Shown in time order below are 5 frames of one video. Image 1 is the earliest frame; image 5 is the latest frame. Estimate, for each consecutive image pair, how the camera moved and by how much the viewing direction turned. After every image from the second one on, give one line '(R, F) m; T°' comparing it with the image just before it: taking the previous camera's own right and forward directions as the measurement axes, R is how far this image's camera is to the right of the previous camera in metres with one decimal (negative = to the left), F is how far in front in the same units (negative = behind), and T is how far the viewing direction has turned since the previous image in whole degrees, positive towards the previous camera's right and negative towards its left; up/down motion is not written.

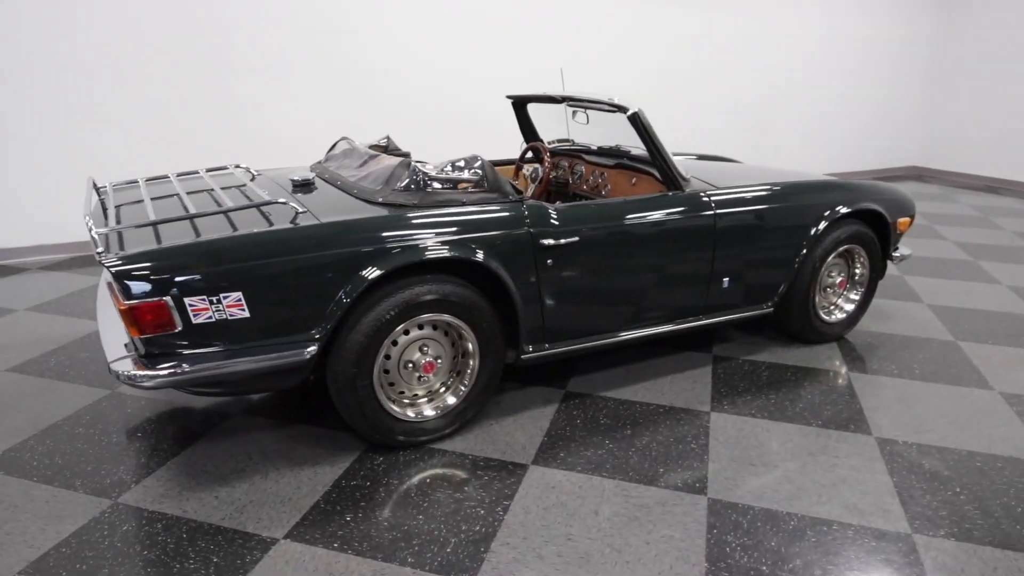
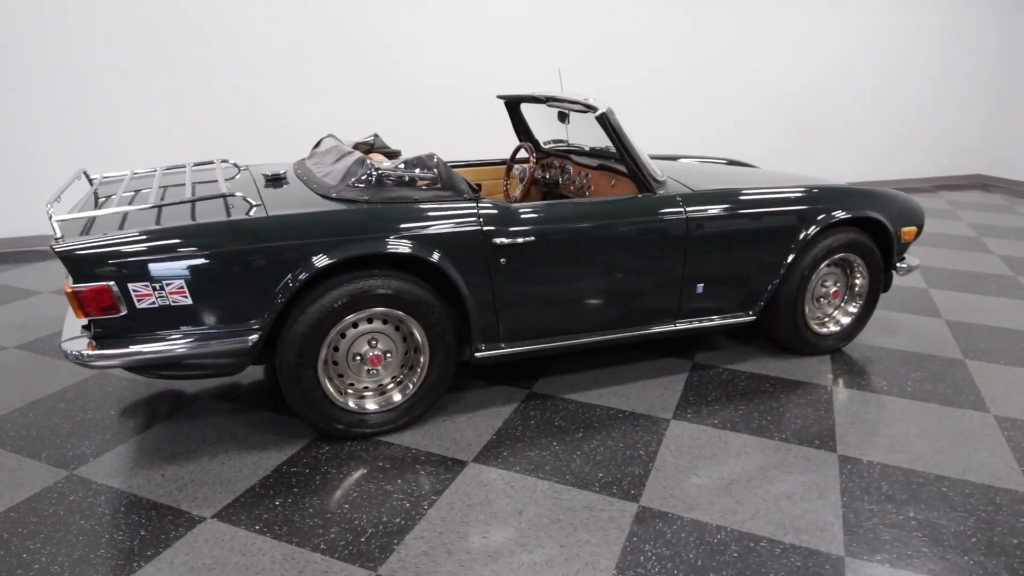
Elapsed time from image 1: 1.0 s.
(+0.4, 0.0) m; -5°
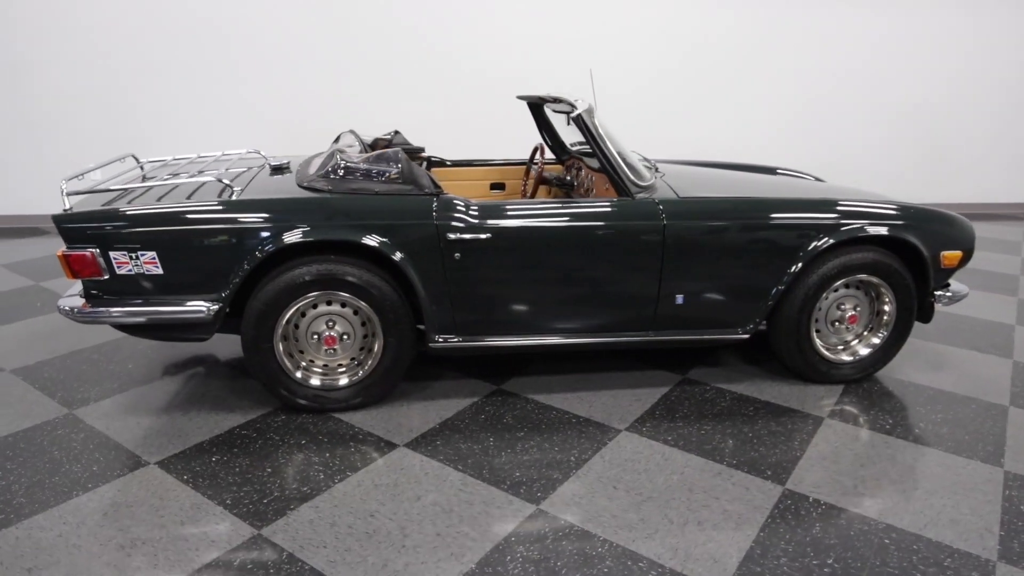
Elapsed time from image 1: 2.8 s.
(+0.6, 0.0) m; -11°
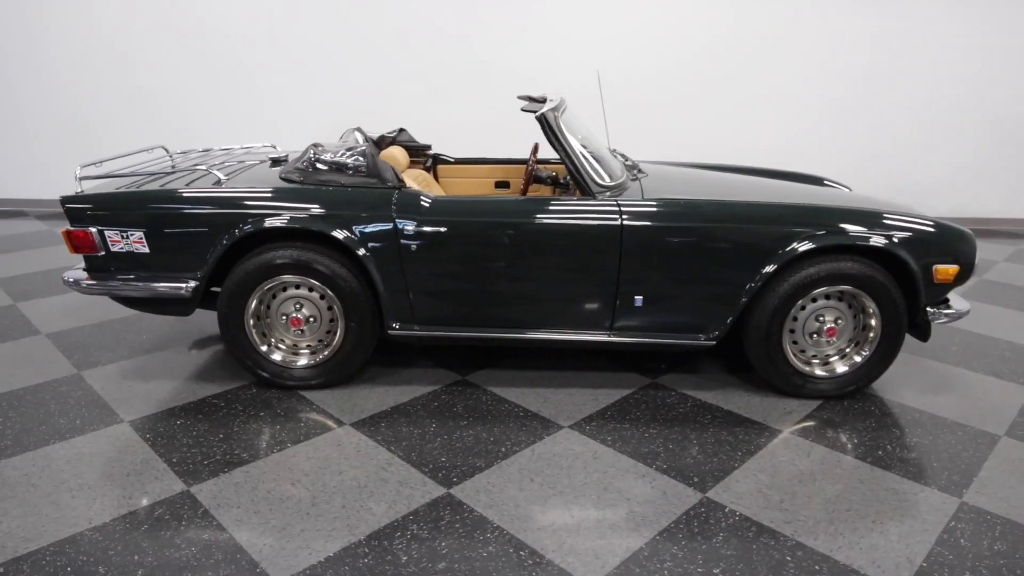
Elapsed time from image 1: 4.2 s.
(+0.5, 0.0) m; -8°
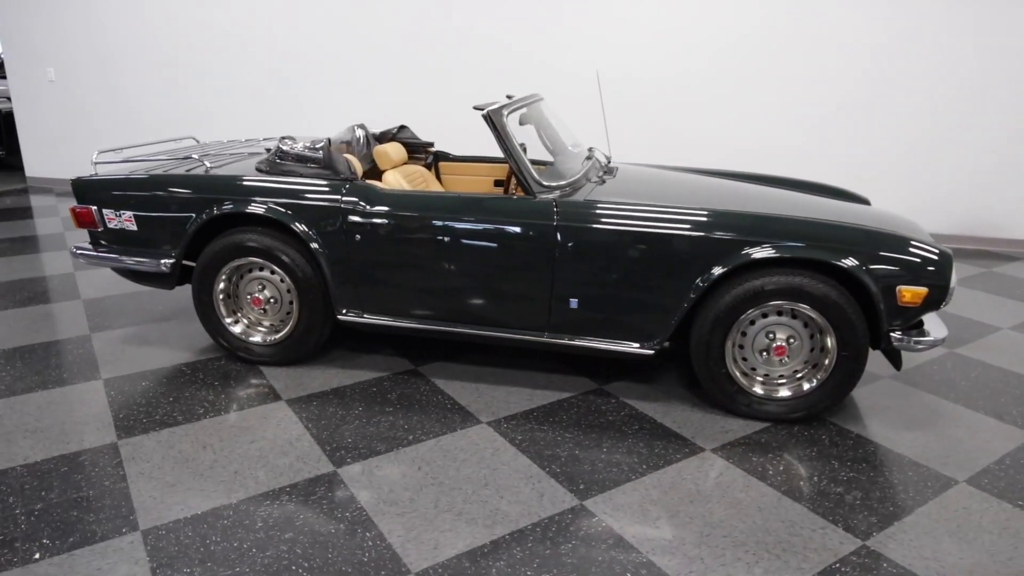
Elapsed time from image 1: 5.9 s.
(+0.7, 0.0) m; -10°
